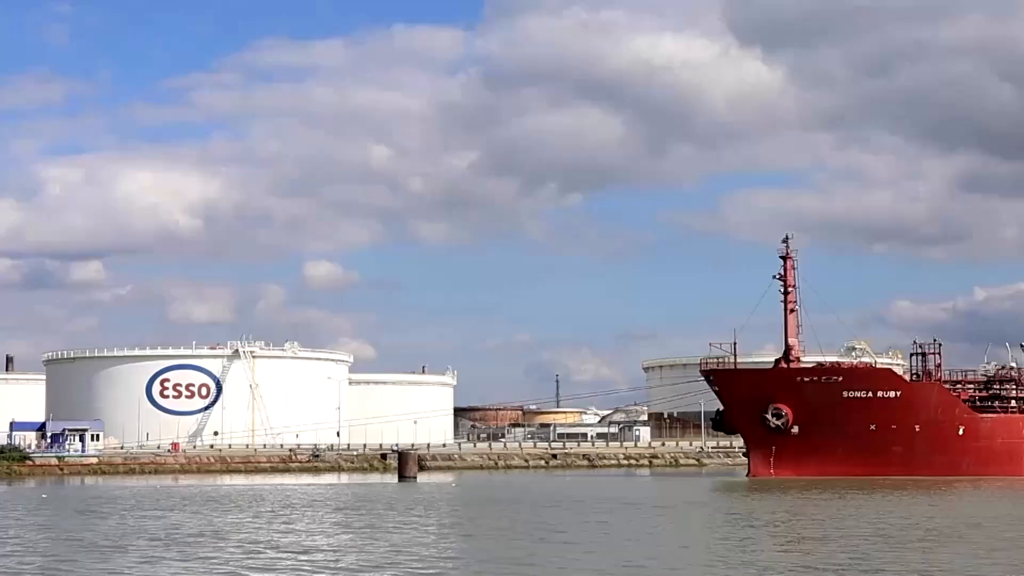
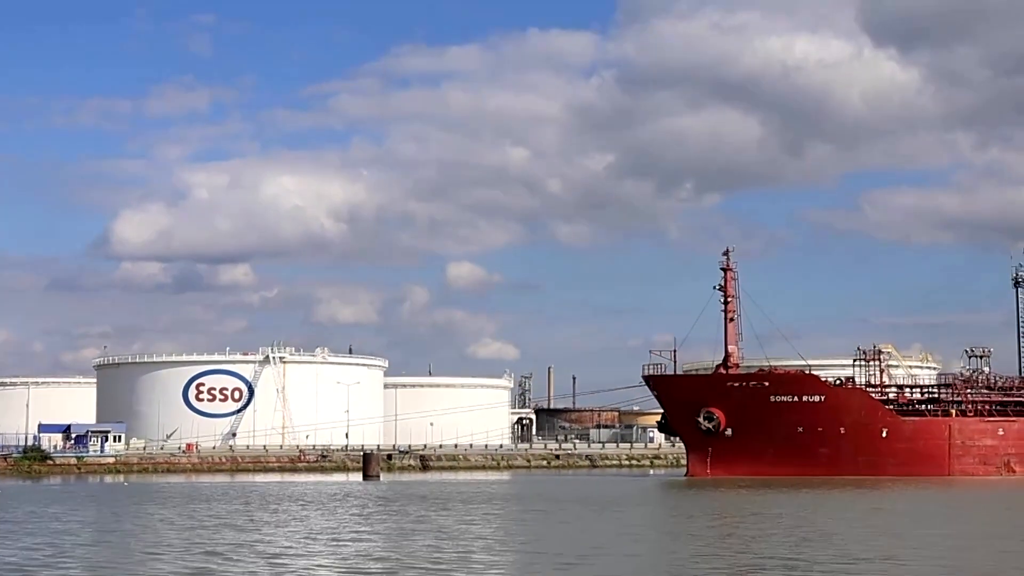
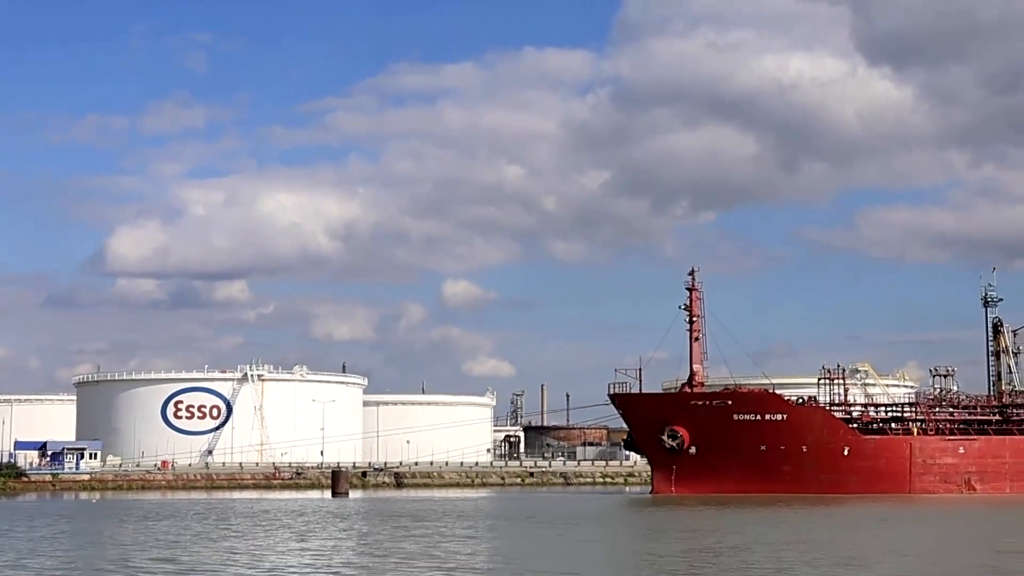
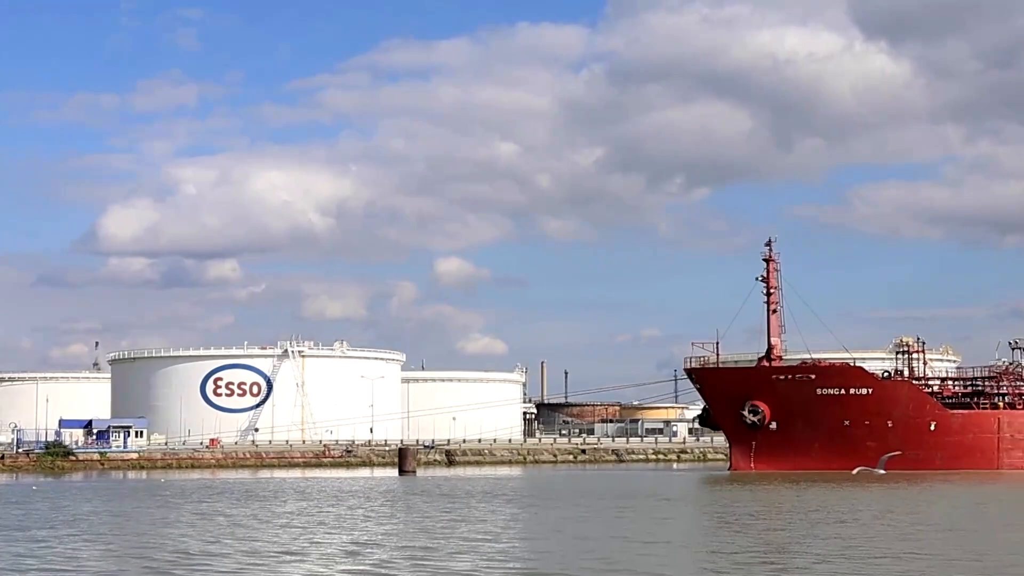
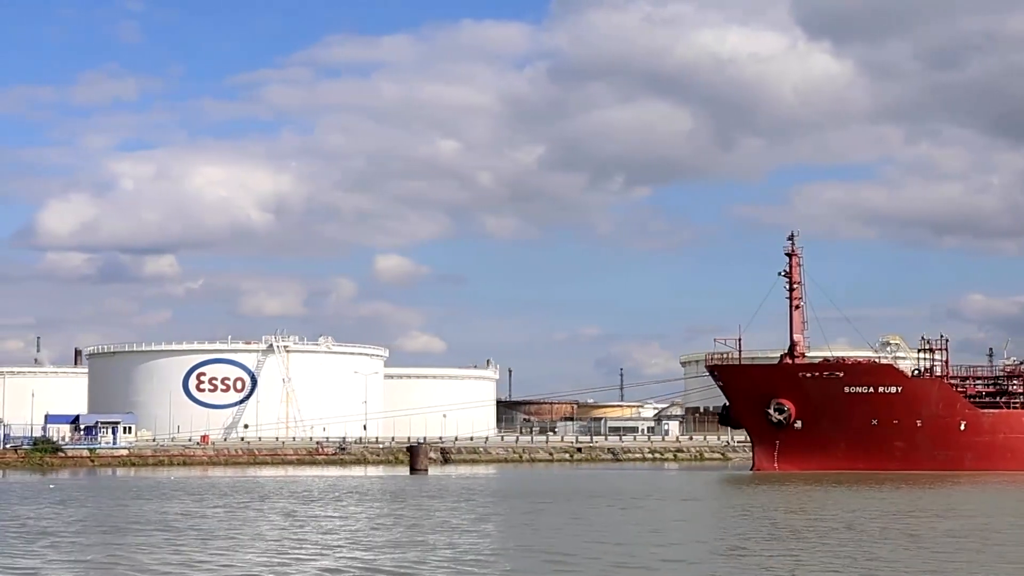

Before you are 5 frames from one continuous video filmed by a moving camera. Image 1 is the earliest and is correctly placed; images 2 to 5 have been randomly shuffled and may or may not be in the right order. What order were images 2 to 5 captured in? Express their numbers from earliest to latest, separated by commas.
5, 4, 2, 3
